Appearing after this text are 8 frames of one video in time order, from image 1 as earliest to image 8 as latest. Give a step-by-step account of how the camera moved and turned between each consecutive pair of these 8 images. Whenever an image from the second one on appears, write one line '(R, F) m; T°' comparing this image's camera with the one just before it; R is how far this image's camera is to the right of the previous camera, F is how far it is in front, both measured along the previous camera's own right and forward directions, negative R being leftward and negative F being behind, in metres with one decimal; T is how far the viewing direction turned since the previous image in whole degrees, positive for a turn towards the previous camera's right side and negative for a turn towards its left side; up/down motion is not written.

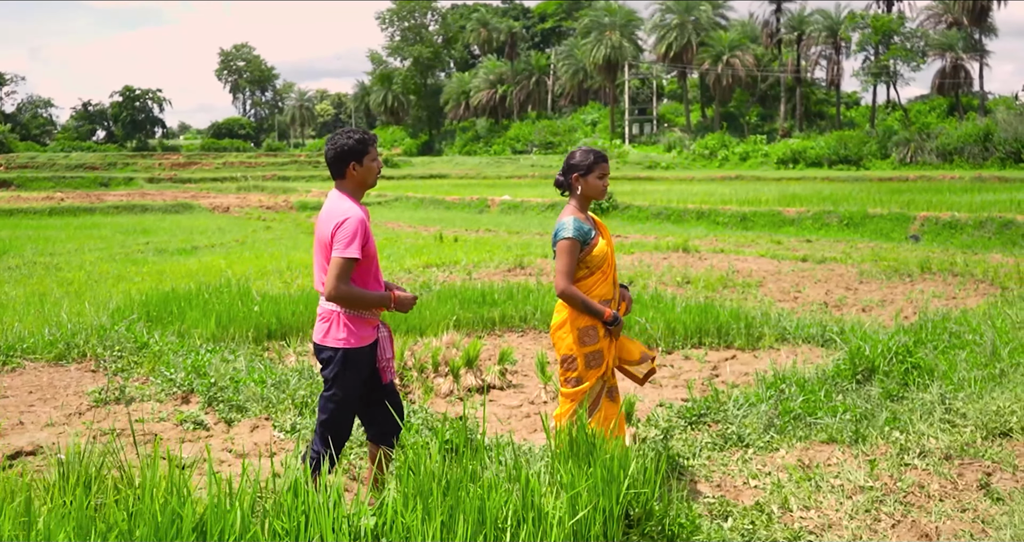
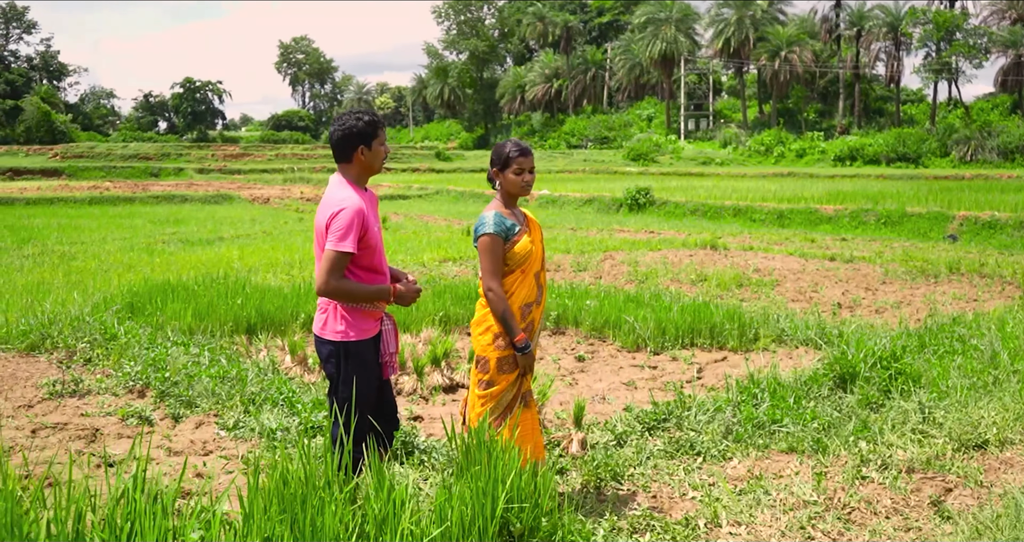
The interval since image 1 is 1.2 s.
(+0.5, +0.2) m; -3°
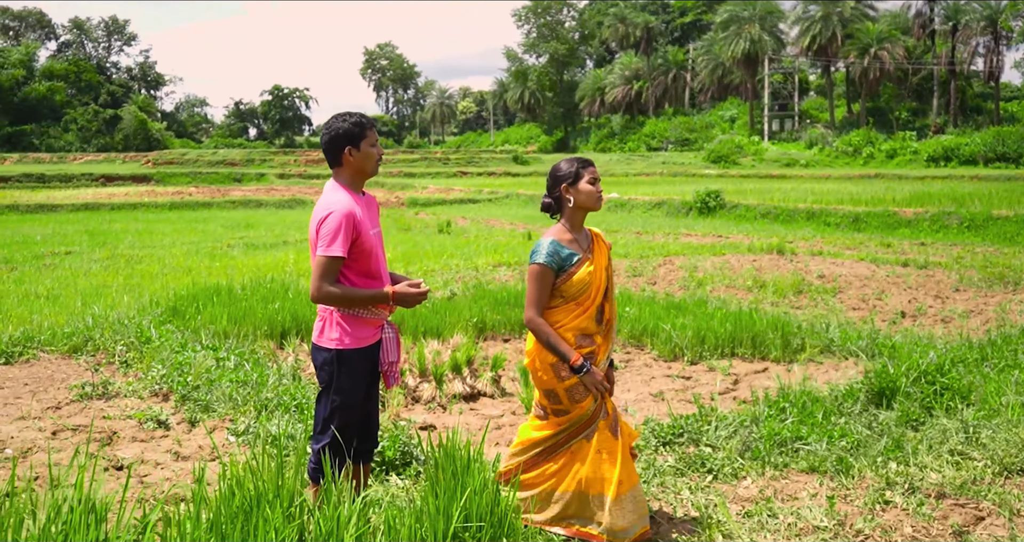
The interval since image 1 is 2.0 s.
(+0.3, +0.2) m; -5°
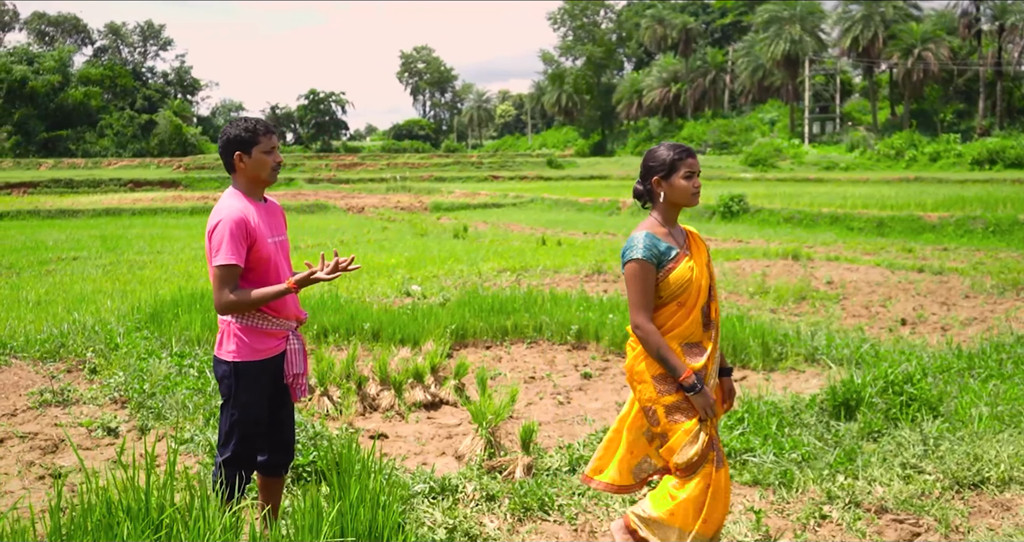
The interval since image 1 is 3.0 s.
(+0.4, +0.1) m; -3°
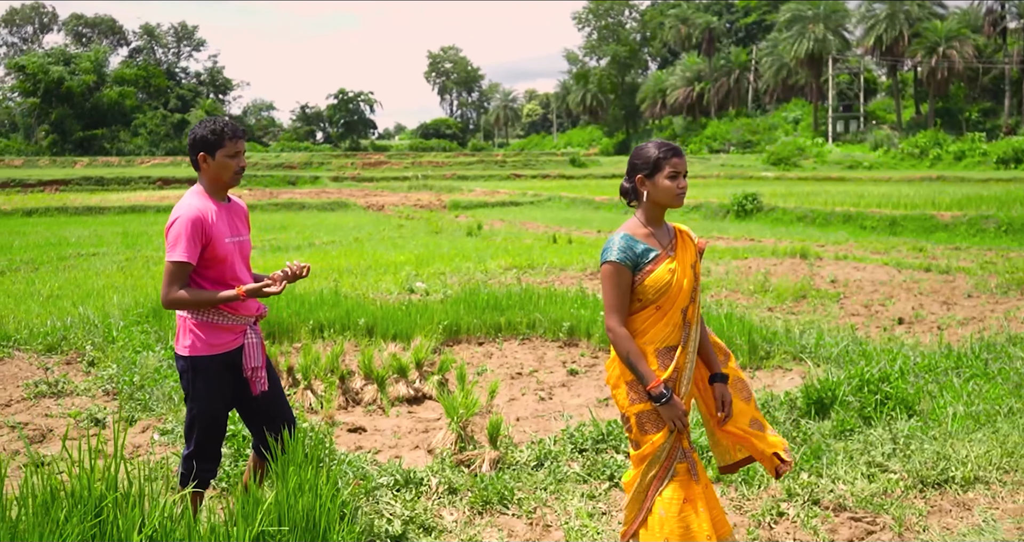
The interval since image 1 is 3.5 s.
(+0.2, -0.1) m; -2°
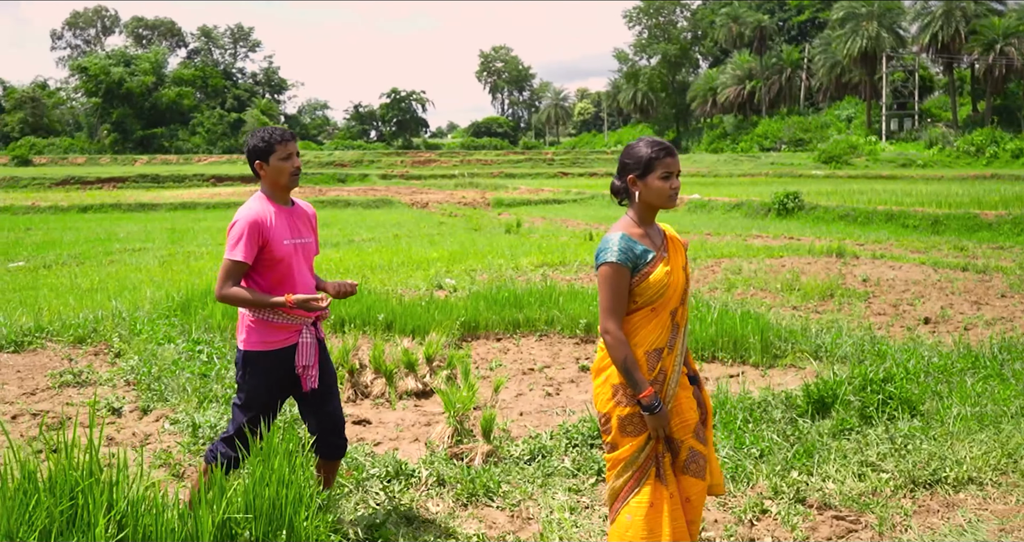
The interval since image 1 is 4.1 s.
(+0.2, -0.1) m; -3°
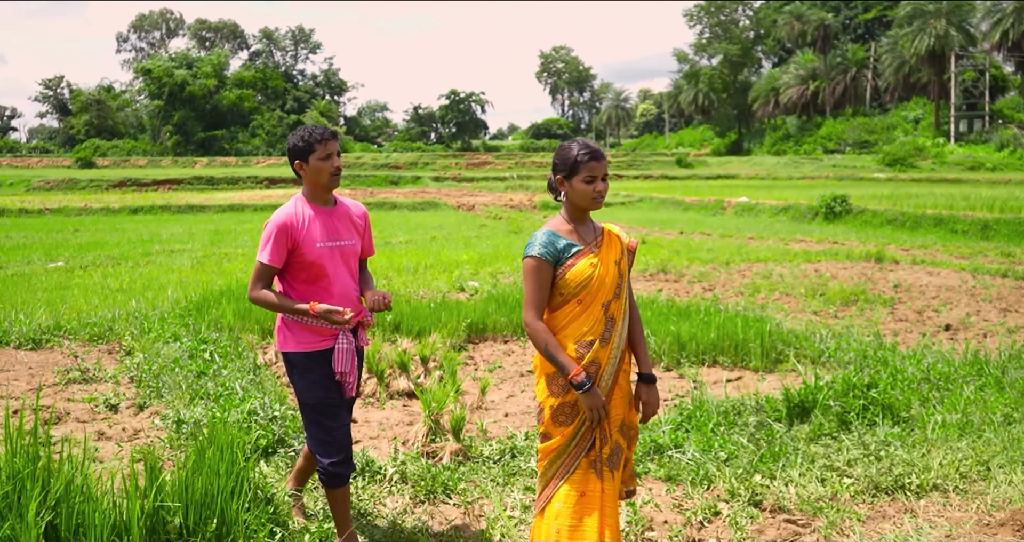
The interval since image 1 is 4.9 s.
(+0.4, 0.0) m; -4°
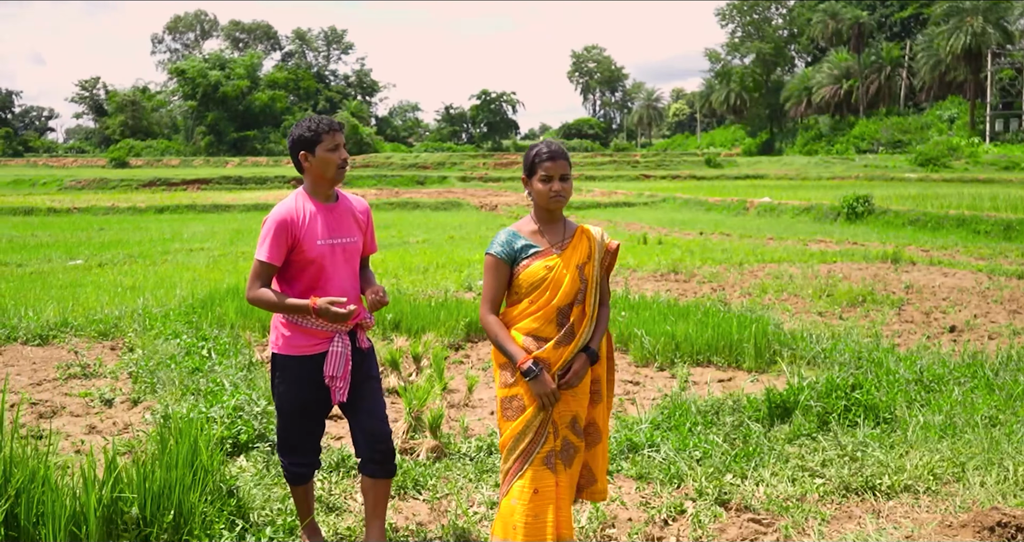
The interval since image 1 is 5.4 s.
(+0.2, 0.0) m; -2°
